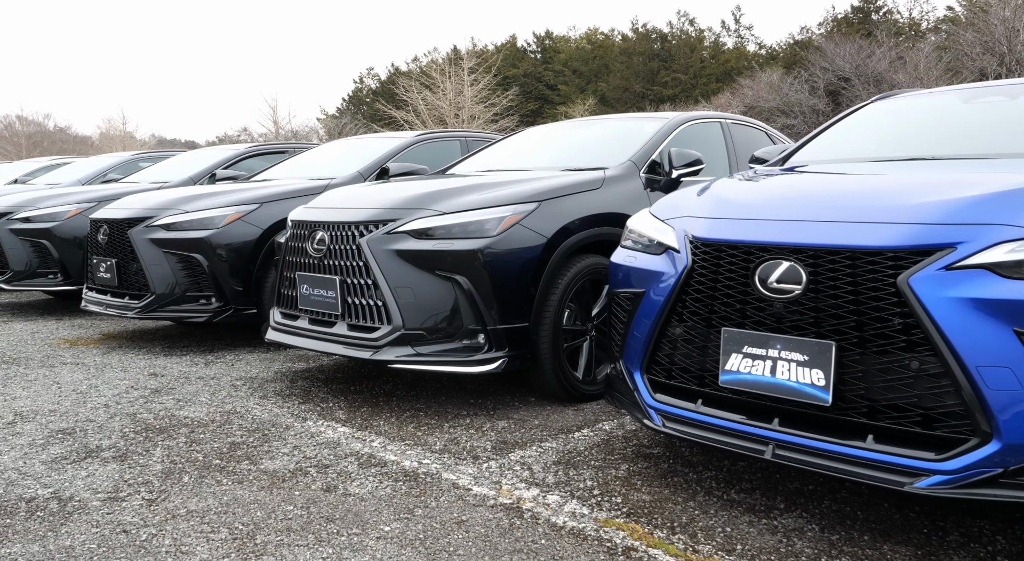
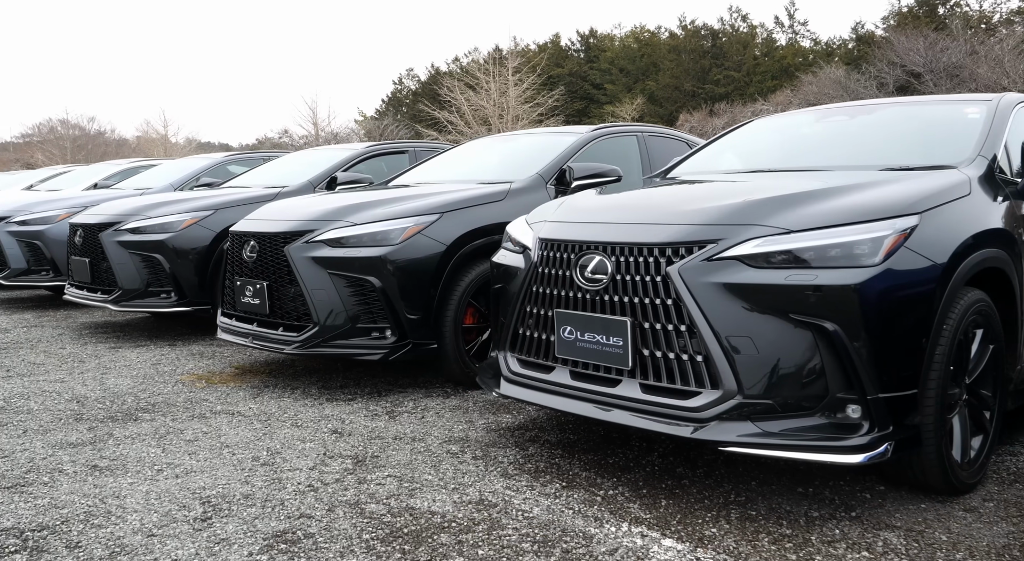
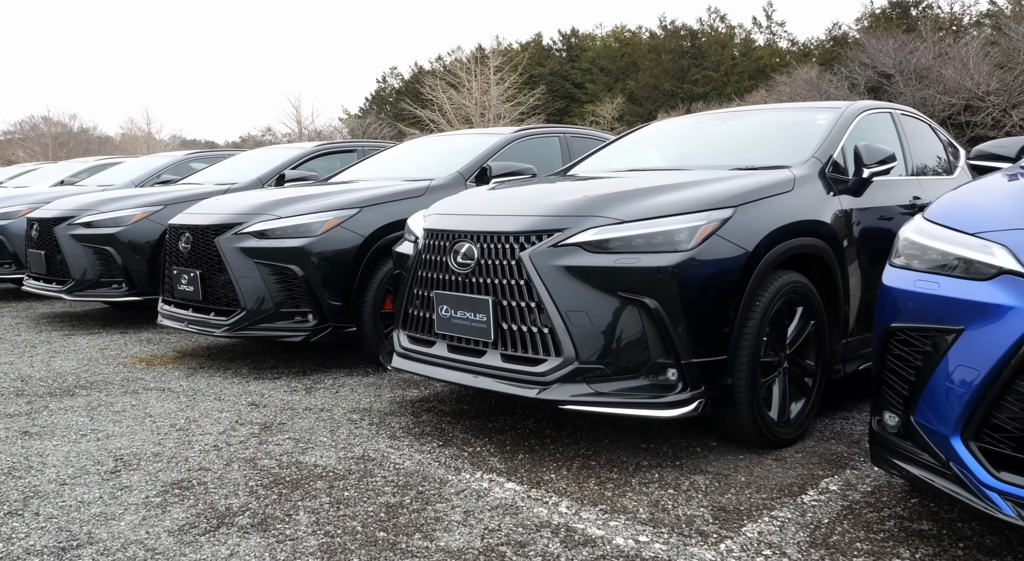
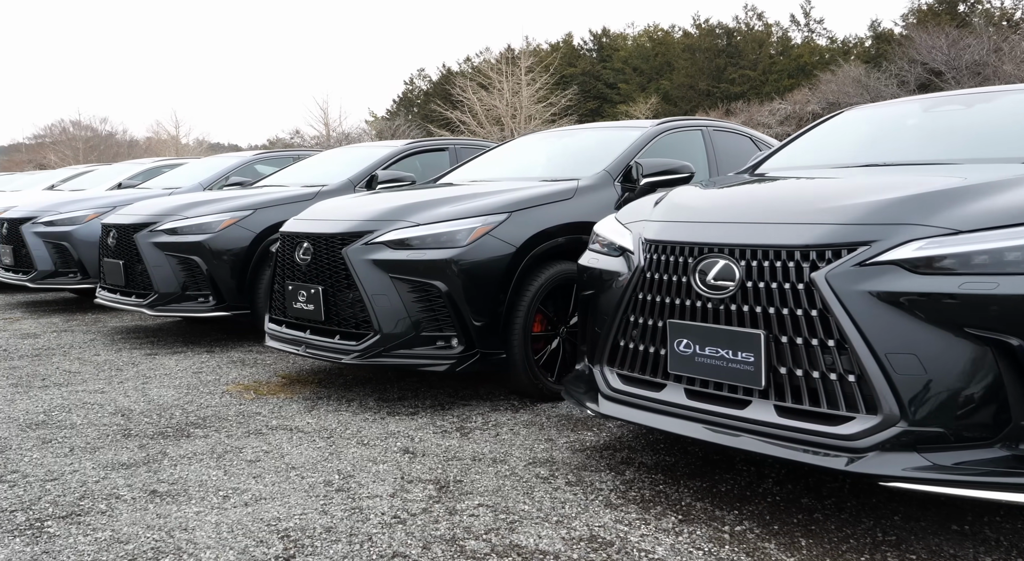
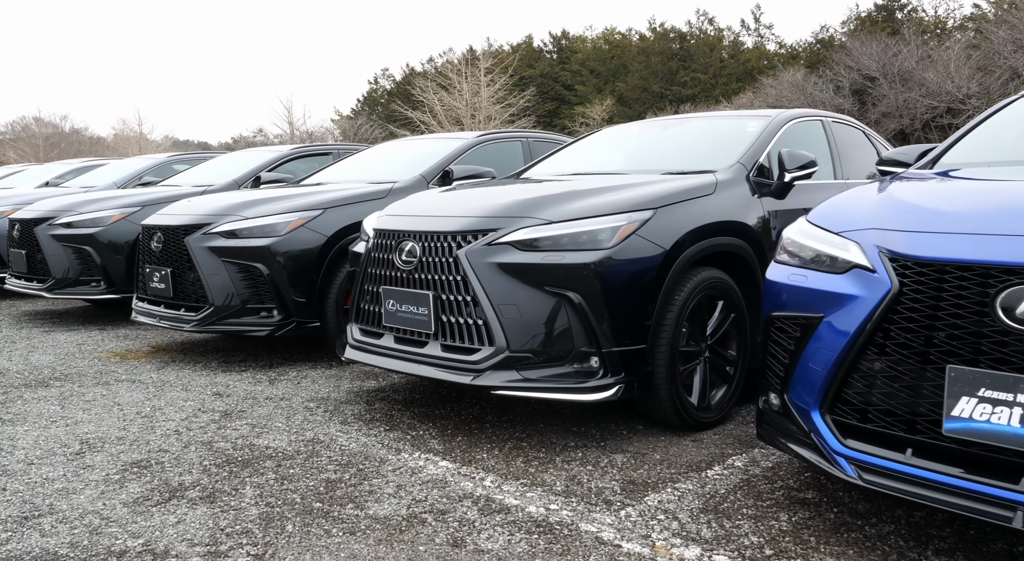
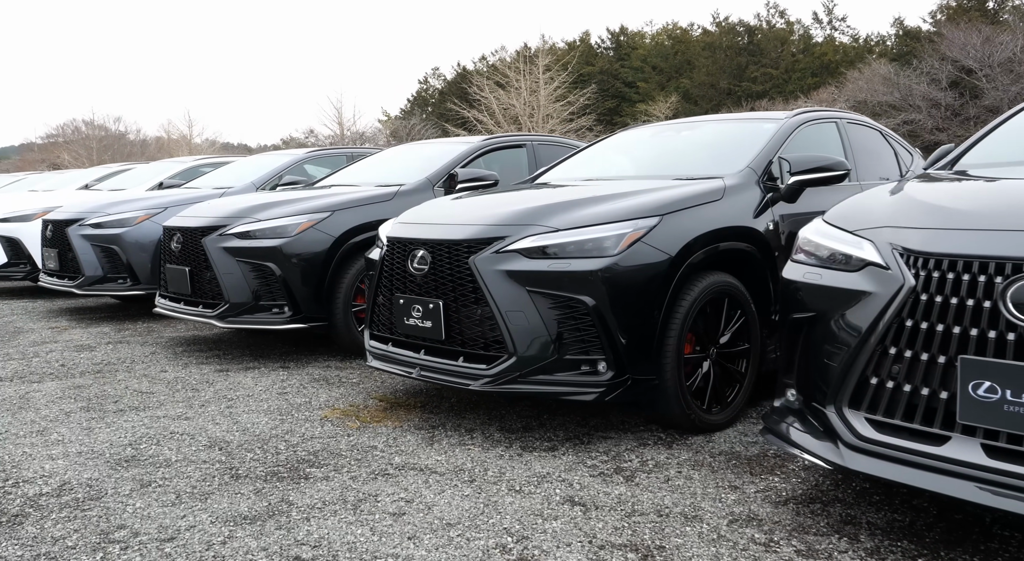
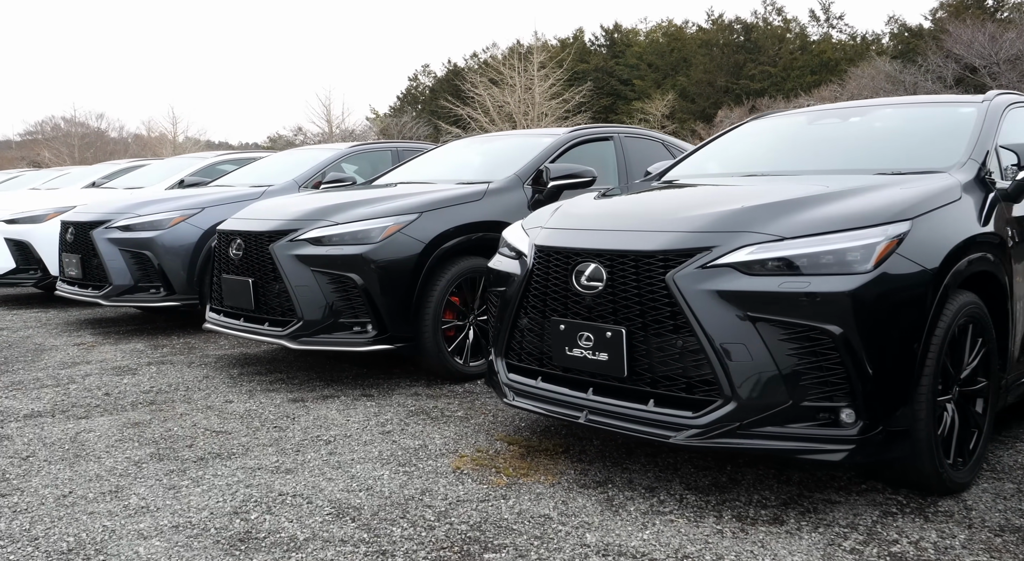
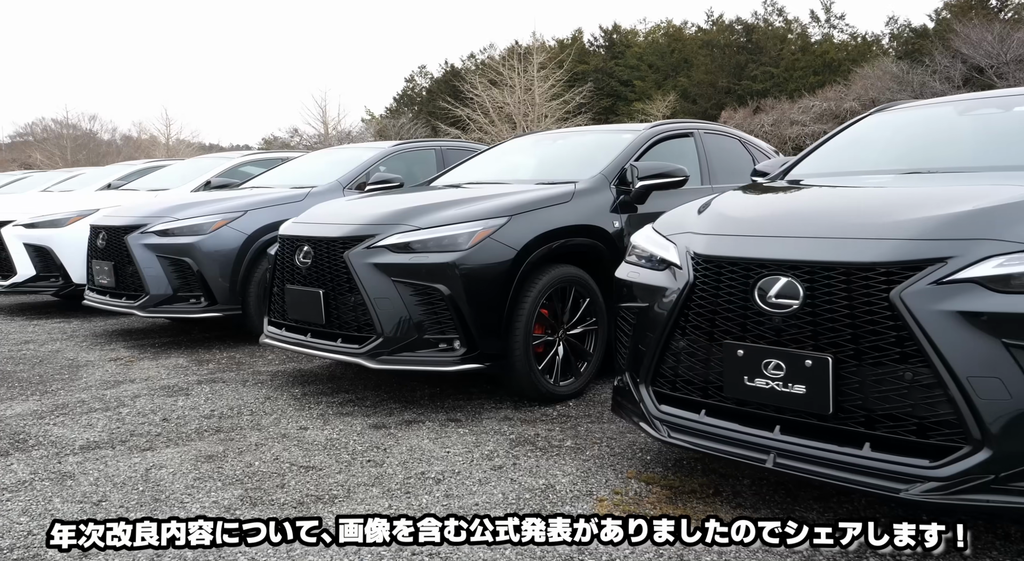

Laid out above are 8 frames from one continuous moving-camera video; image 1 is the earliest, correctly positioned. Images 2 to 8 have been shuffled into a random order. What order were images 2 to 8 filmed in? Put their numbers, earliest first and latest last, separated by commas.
5, 3, 2, 4, 6, 7, 8
